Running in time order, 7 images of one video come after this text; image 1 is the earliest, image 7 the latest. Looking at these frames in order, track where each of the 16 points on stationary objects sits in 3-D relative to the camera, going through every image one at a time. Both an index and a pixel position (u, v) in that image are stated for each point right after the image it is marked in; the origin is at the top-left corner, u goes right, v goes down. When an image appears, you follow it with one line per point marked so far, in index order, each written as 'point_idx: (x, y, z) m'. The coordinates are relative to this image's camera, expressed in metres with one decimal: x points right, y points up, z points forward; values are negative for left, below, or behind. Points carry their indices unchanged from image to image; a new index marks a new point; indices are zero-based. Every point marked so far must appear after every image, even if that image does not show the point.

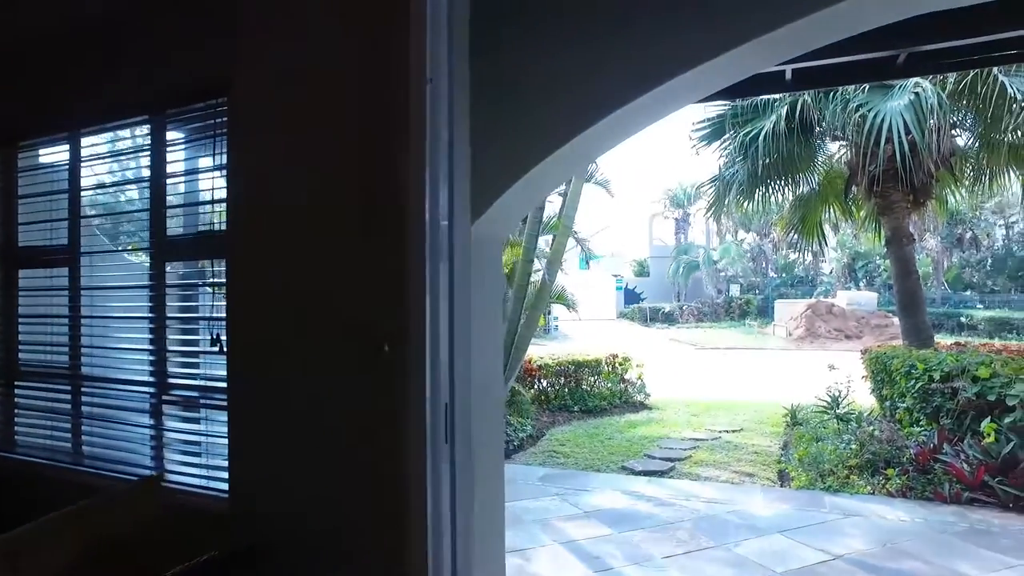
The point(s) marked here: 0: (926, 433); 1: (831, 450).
0: (+3.3, -1.2, +4.9) m
1: (+2.6, -1.3, +5.0) m
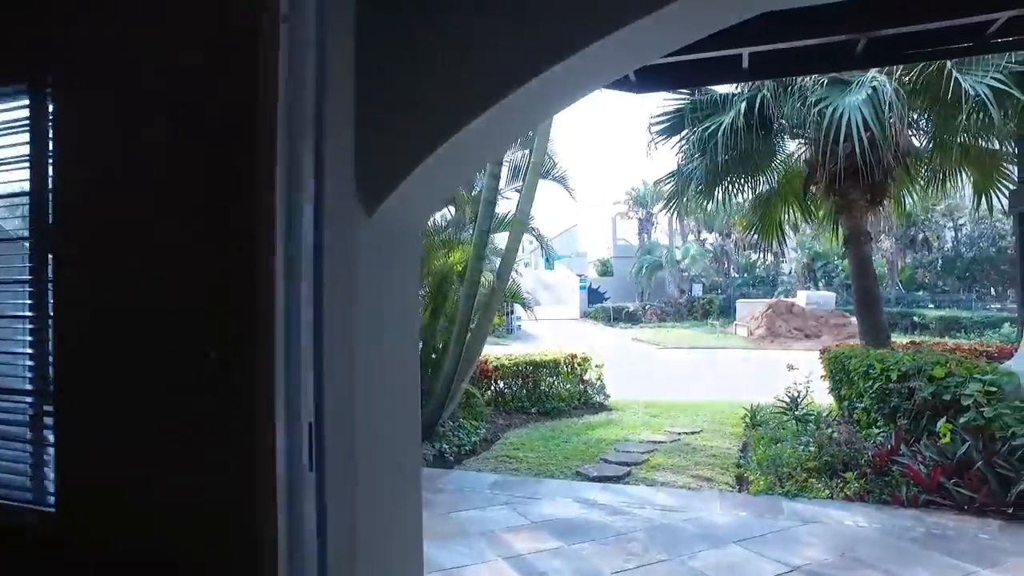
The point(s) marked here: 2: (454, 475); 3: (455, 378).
0: (+2.9, -1.1, +4.8) m
1: (+2.2, -1.3, +4.8) m
2: (-0.5, -1.6, +5.2) m
3: (-0.6, -0.9, +6.6) m
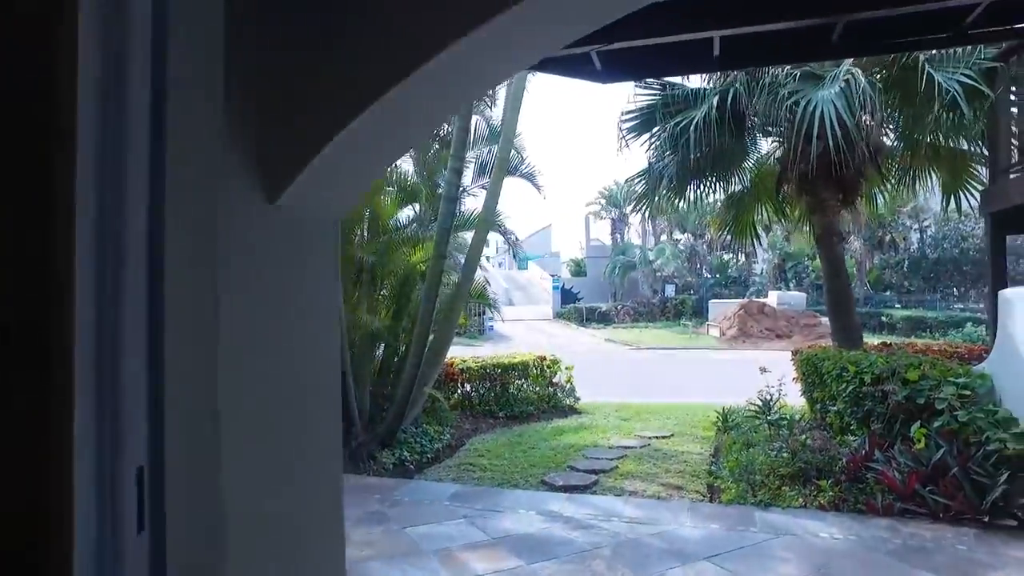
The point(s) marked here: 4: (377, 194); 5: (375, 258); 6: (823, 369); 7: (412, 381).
0: (+2.6, -1.1, +4.7) m
1: (+1.9, -1.3, +4.7) m
2: (-0.8, -1.6, +4.9) m
3: (-0.9, -0.9, +6.3) m
4: (-1.4, +1.0, +6.3) m
5: (-1.4, +0.3, +6.3) m
6: (+2.9, -0.8, +5.7) m
7: (-1.0, -0.9, +5.8) m
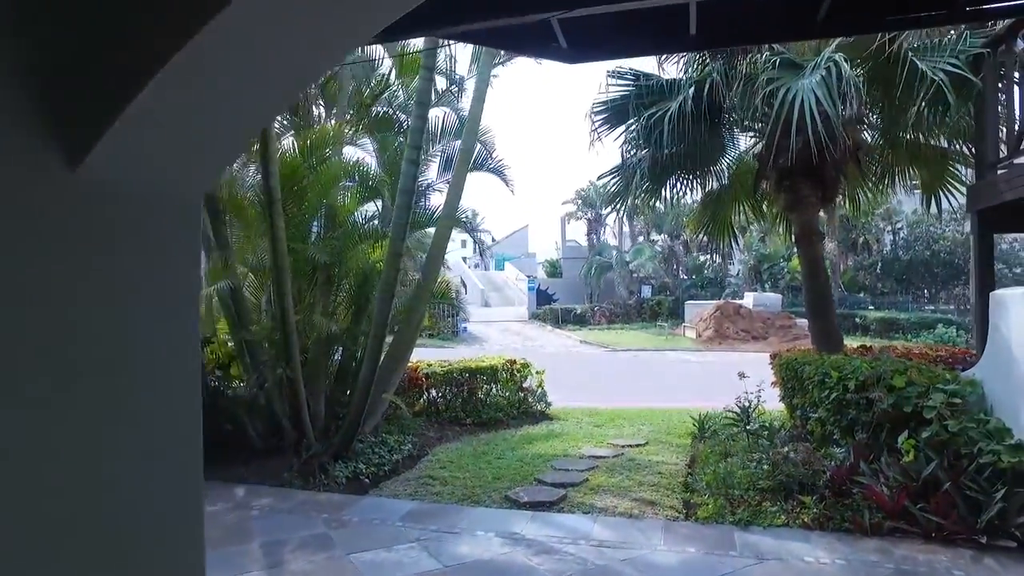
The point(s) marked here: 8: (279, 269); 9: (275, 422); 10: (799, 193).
0: (+2.3, -1.1, +4.4) m
1: (+1.6, -1.3, +4.4) m
2: (-1.1, -1.6, +4.5) m
3: (-1.3, -0.9, +5.9) m
4: (-1.7, +1.0, +5.9) m
5: (-1.7, +0.3, +5.8) m
6: (+2.5, -0.8, +5.4) m
7: (-1.3, -0.9, +5.4) m
8: (-1.8, +0.2, +4.9) m
9: (-2.1, -1.2, +5.4) m
10: (+3.0, +1.0, +6.4) m
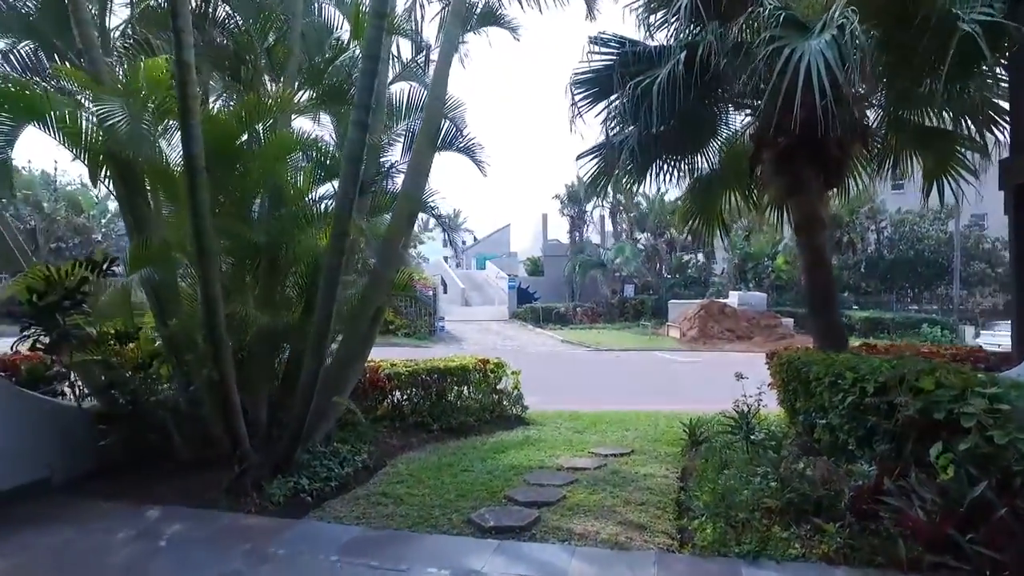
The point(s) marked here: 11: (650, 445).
0: (+2.1, -1.1, +3.8) m
1: (+1.4, -1.2, +3.7) m
2: (-1.3, -1.5, +3.8) m
3: (-1.5, -0.8, +5.2) m
4: (-1.9, +1.0, +5.2) m
5: (-2.0, +0.4, +5.1) m
6: (+2.3, -0.7, +4.8) m
7: (-1.5, -0.8, +4.7) m
8: (-2.1, +0.3, +4.2) m
9: (-2.3, -1.1, +4.7) m
10: (+2.7, +1.1, +5.8) m
11: (+1.4, -1.5, +6.1) m
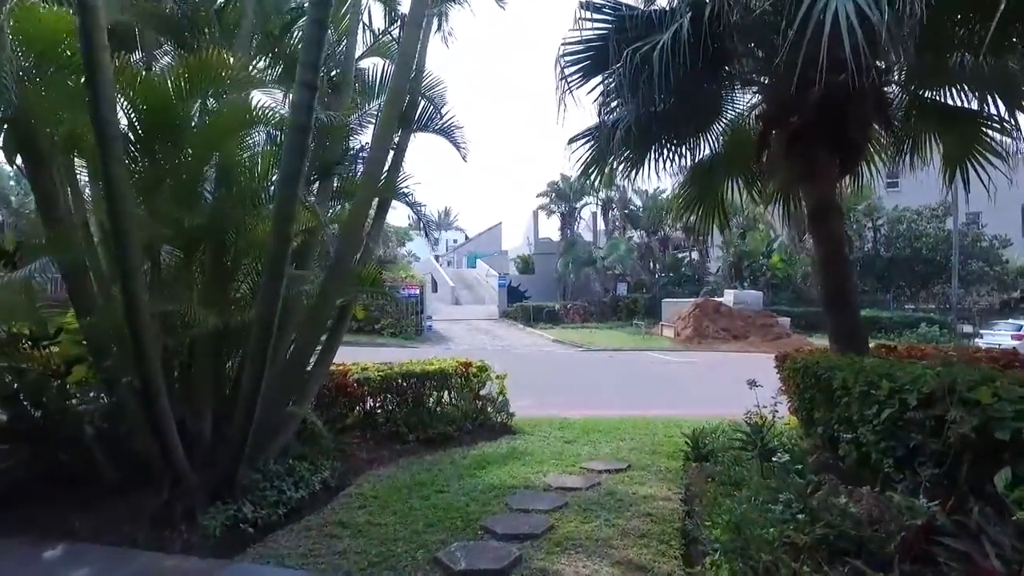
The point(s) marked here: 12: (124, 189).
0: (+2.0, -1.0, +3.1) m
1: (+1.3, -1.2, +3.1) m
2: (-1.4, -1.4, +3.1) m
3: (-1.7, -0.8, +4.5) m
4: (-2.1, +1.1, +4.5) m
5: (-2.1, +0.4, +4.4) m
6: (+2.2, -0.6, +4.2) m
7: (-1.7, -0.7, +4.0) m
8: (-2.2, +0.3, +3.5) m
9: (-2.5, -1.0, +4.0) m
10: (+2.5, +1.1, +5.2) m
11: (+1.2, -1.5, +5.5) m
12: (-2.2, +0.5, +3.5) m
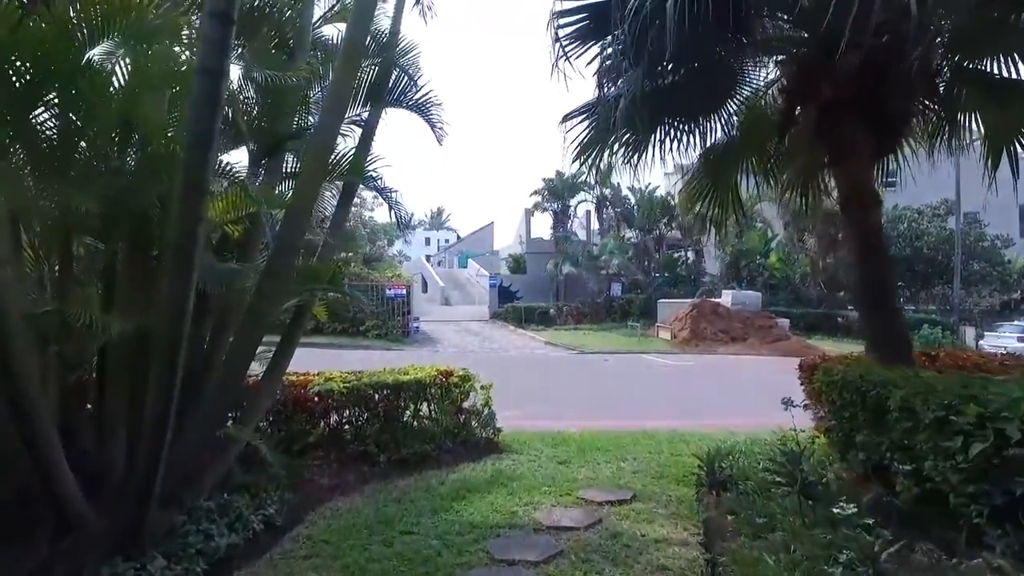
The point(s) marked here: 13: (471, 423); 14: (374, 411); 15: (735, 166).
0: (+1.9, -1.0, +2.4) m
1: (+1.2, -1.1, +2.3) m
2: (-1.5, -1.4, +2.3) m
3: (-1.8, -0.8, +3.7) m
4: (-2.2, +1.1, +3.7) m
5: (-2.2, +0.5, +3.6) m
6: (+2.1, -0.6, +3.4) m
7: (-1.7, -0.7, +3.2) m
8: (-2.3, +0.3, +2.7) m
9: (-2.5, -1.0, +3.2) m
10: (+2.4, +1.1, +4.4) m
11: (+1.1, -1.5, +4.7) m
12: (-2.3, +0.6, +2.7) m
13: (-0.4, -1.3, +6.0) m
14: (-1.2, -1.1, +5.4) m
15: (+1.9, +1.1, +5.3) m
